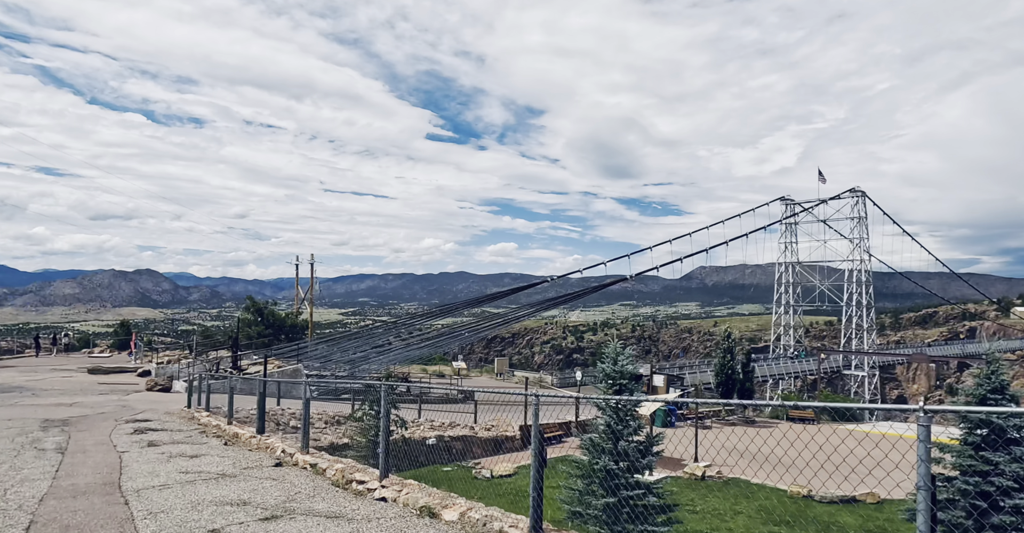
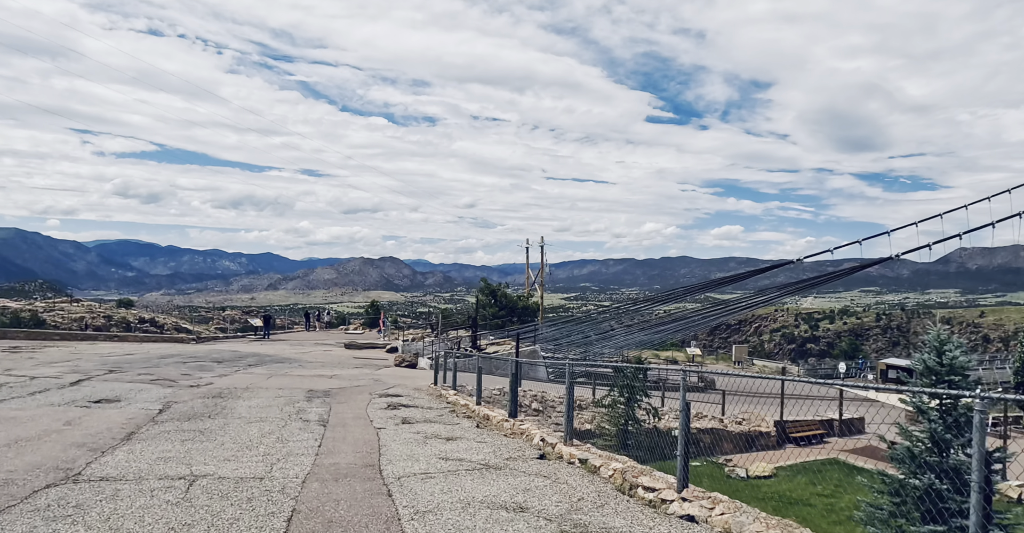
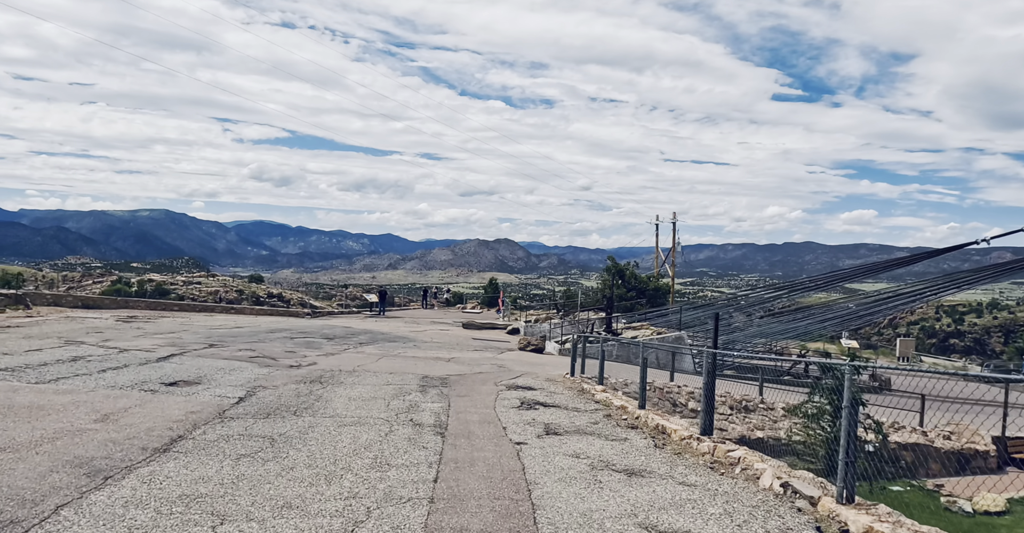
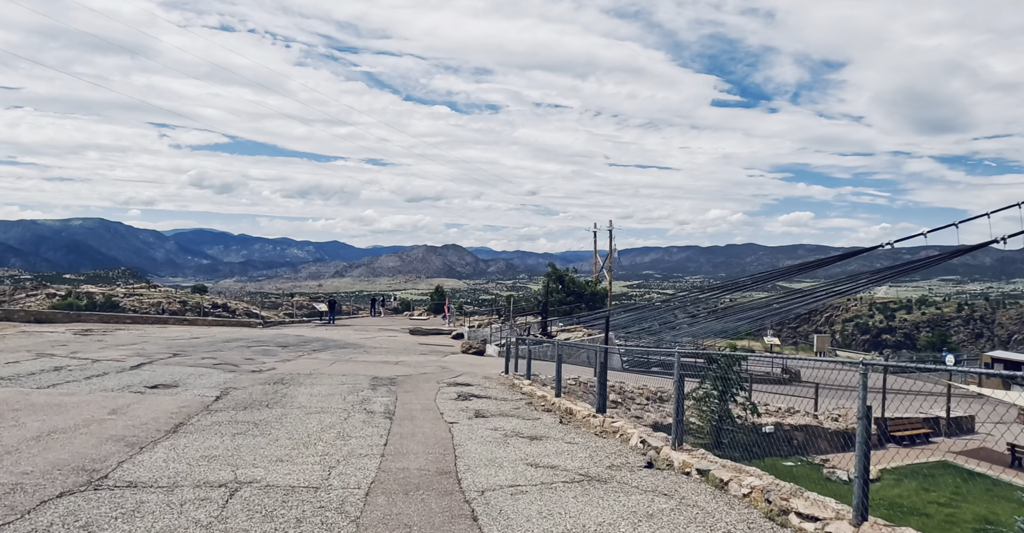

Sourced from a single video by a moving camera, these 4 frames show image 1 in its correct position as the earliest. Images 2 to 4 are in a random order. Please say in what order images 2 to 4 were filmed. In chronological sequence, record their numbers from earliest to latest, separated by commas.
2, 4, 3
